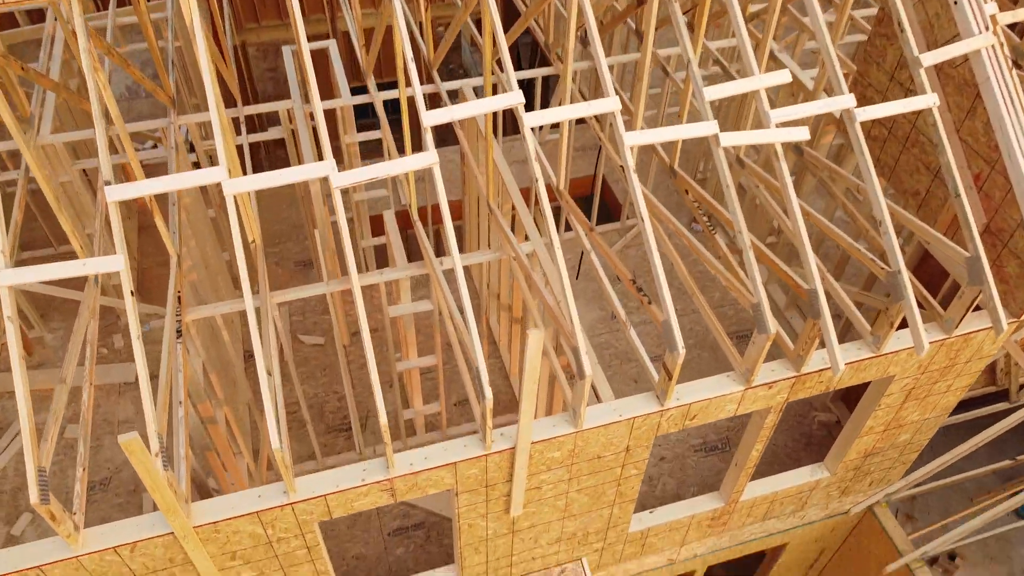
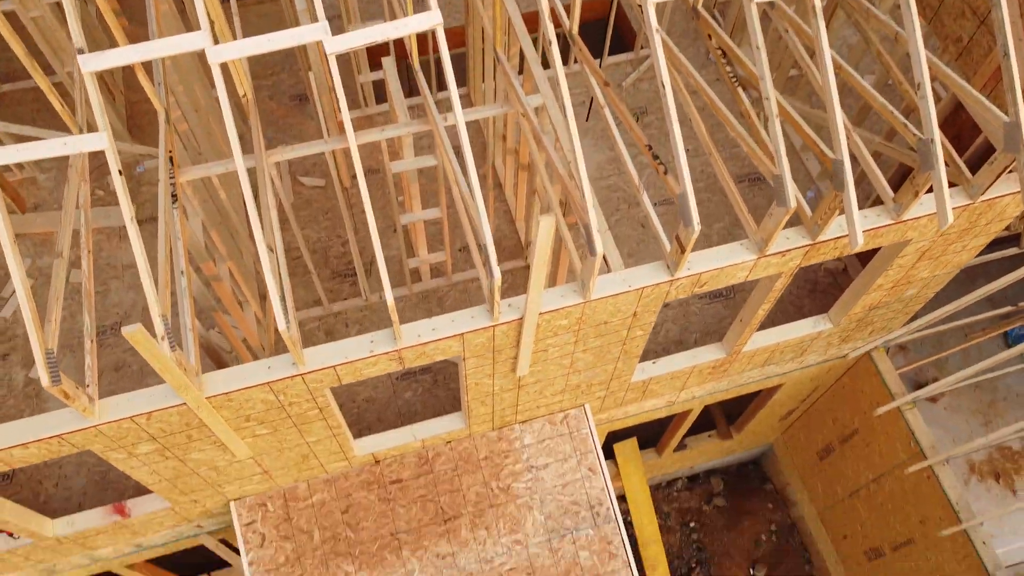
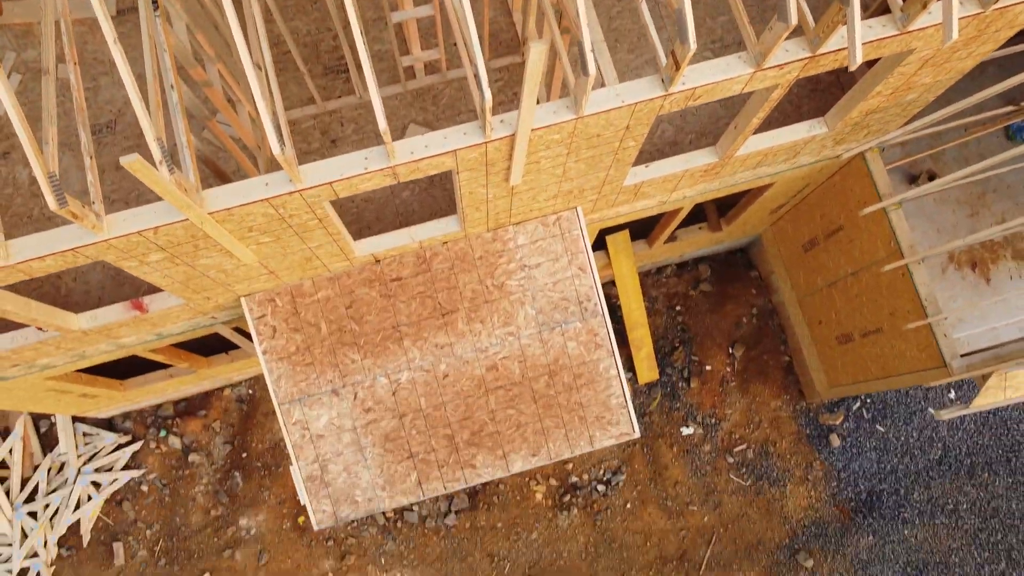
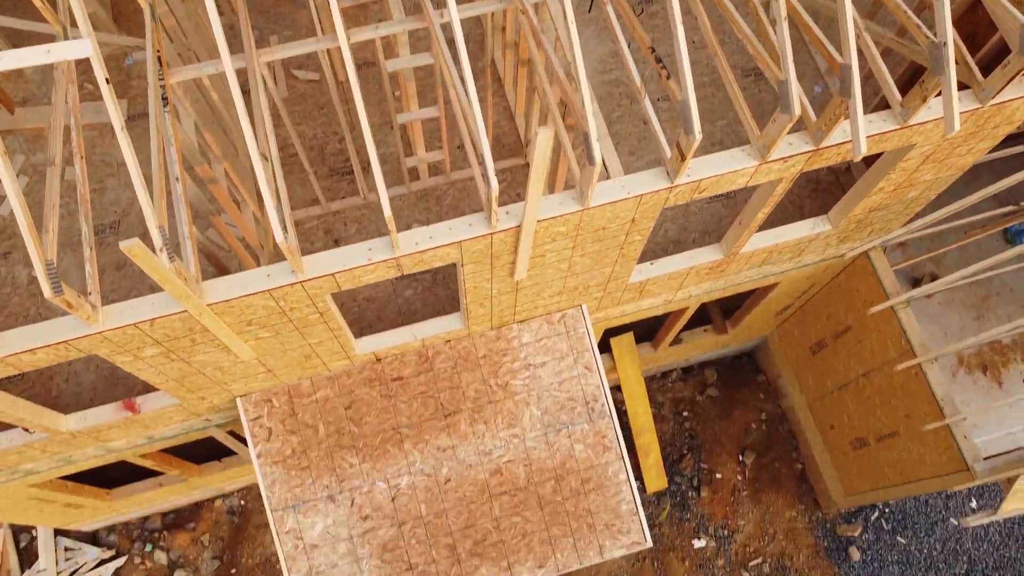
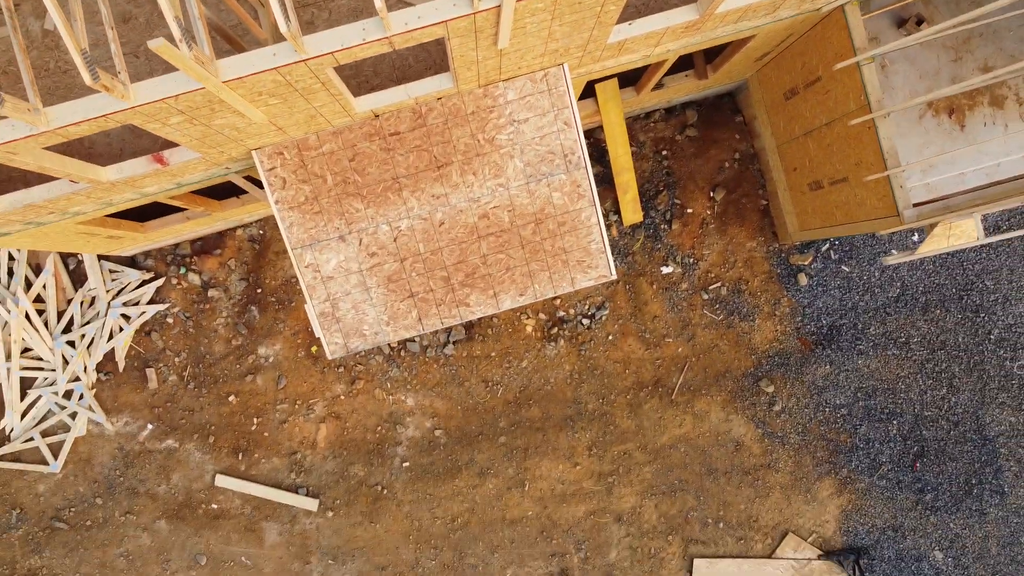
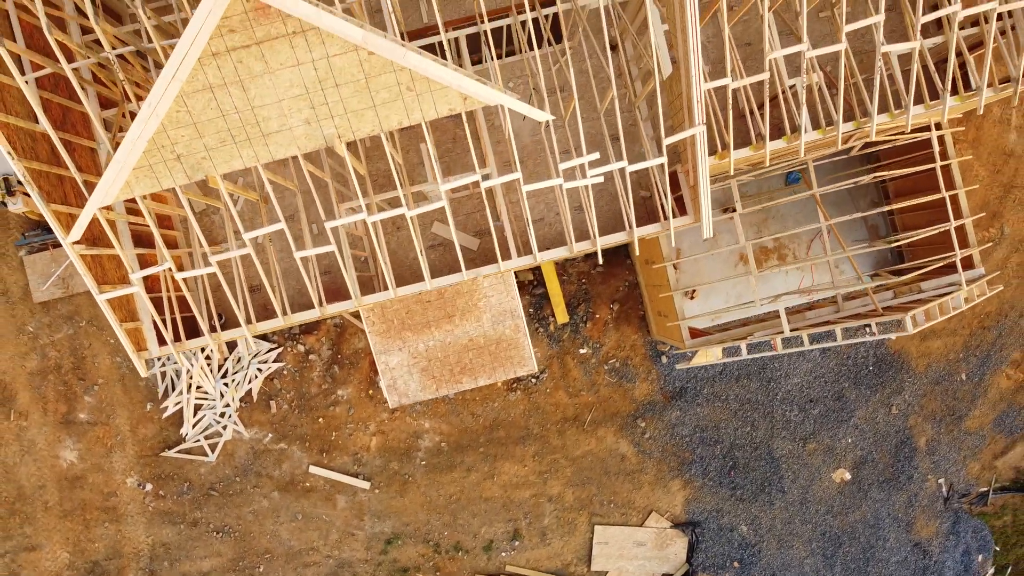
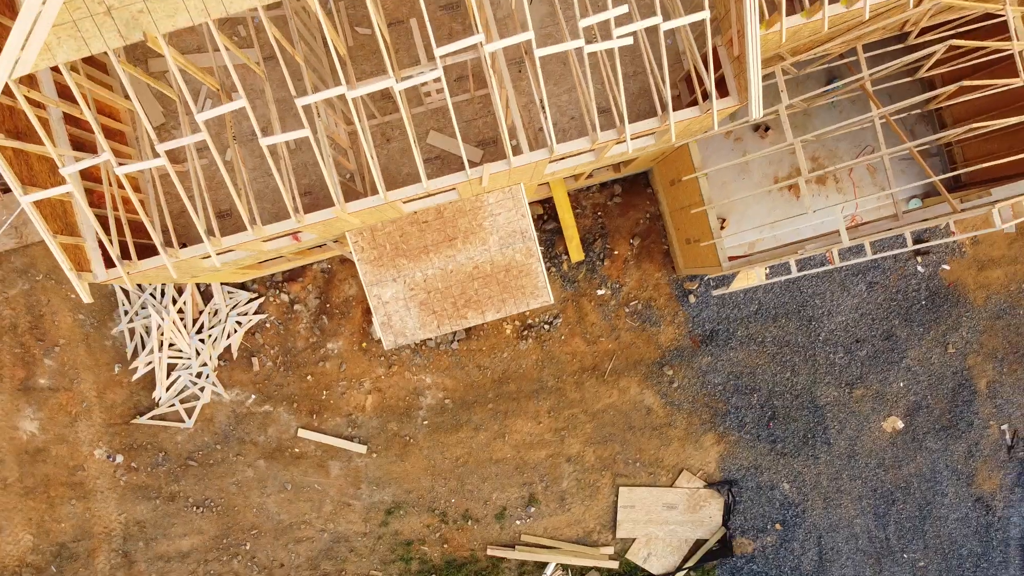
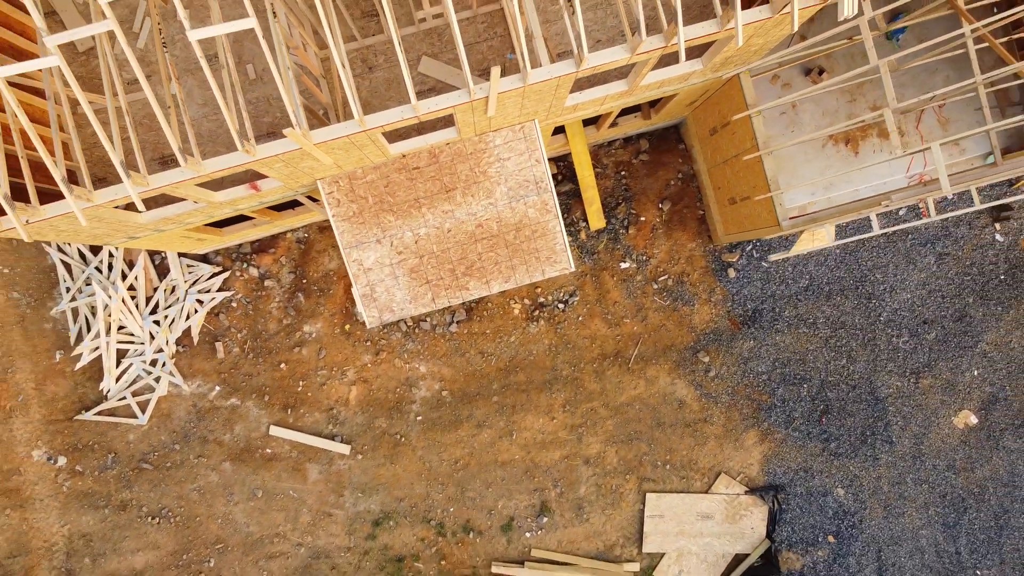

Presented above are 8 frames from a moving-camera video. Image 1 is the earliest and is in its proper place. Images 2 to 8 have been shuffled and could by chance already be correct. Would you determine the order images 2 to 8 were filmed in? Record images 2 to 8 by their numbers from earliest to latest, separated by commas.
2, 4, 3, 5, 8, 7, 6
